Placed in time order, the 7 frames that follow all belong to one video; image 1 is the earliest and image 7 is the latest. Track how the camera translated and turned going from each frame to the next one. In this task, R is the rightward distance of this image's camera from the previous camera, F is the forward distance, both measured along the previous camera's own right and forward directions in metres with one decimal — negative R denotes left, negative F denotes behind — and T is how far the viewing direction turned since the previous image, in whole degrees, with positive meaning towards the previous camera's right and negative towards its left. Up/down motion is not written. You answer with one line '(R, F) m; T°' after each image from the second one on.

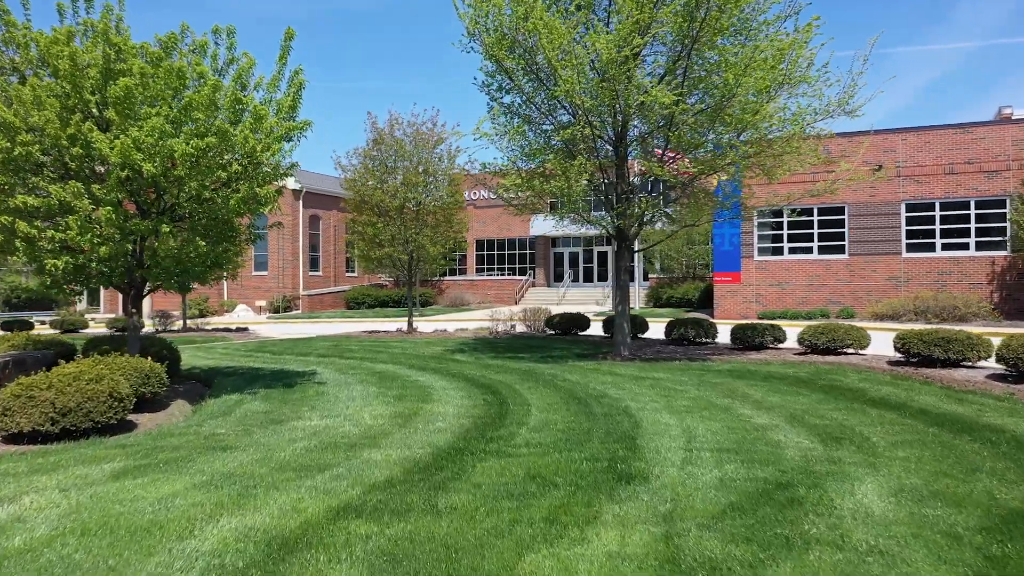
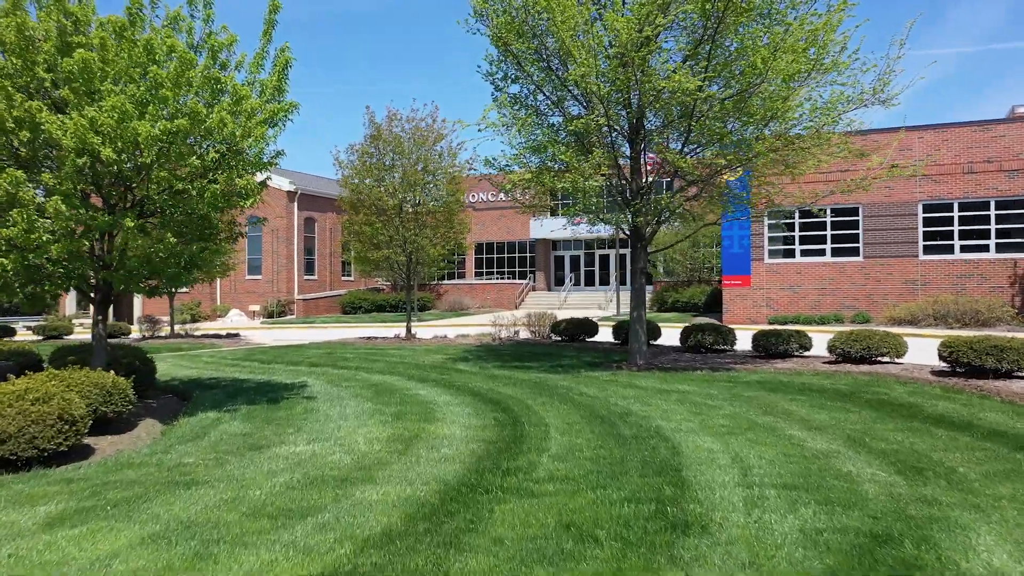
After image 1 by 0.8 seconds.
(-0.2, +1.0) m; 0°
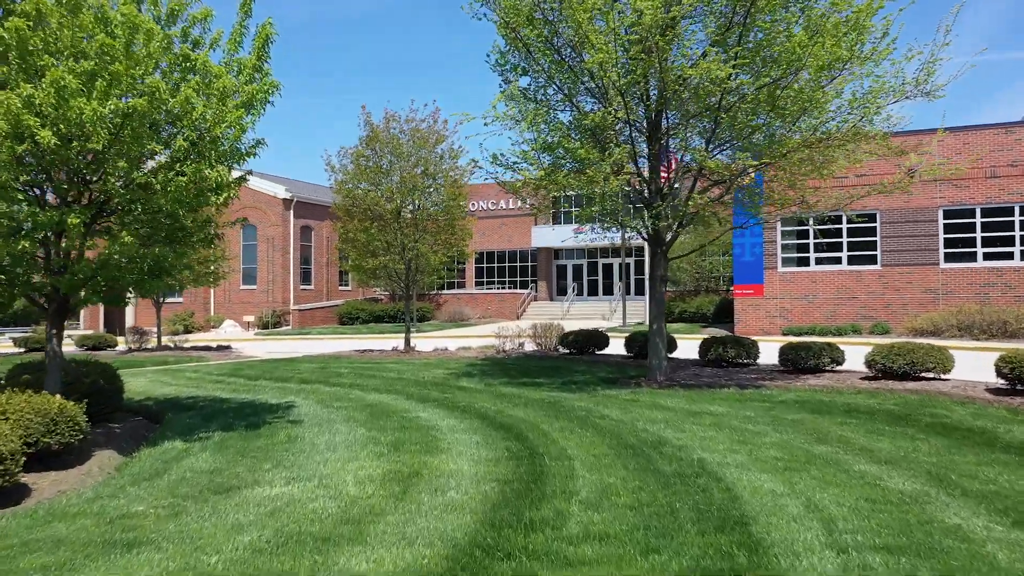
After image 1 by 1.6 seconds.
(-0.1, +1.1) m; 0°
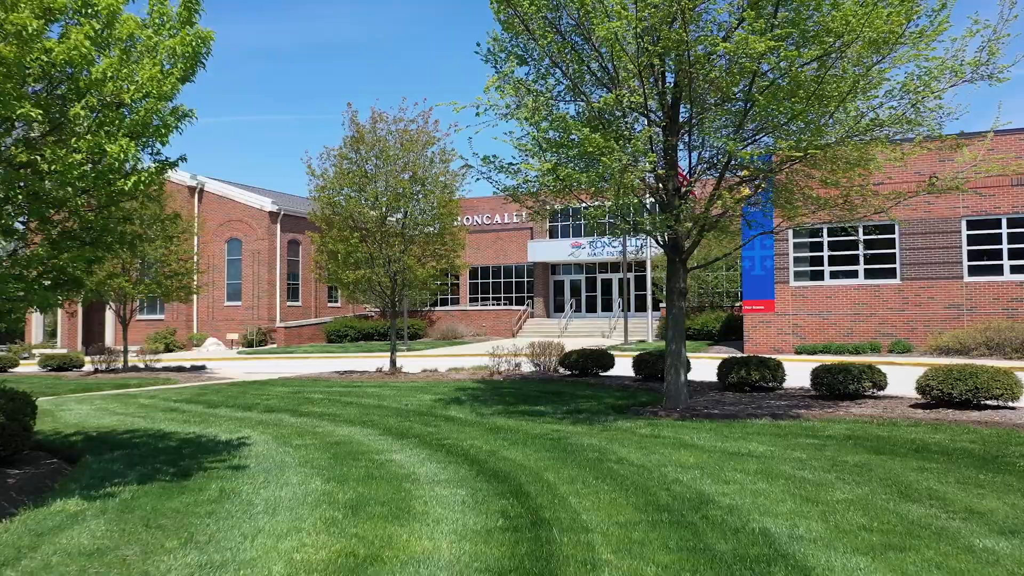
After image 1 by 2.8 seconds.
(0.0, +1.6) m; 0°
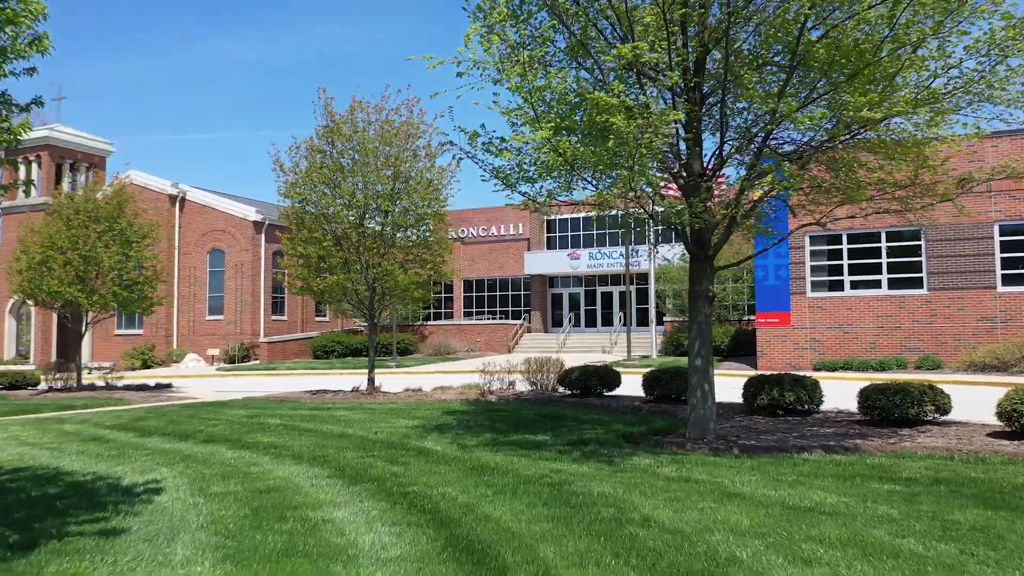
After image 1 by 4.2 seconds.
(+0.1, +1.8) m; 0°
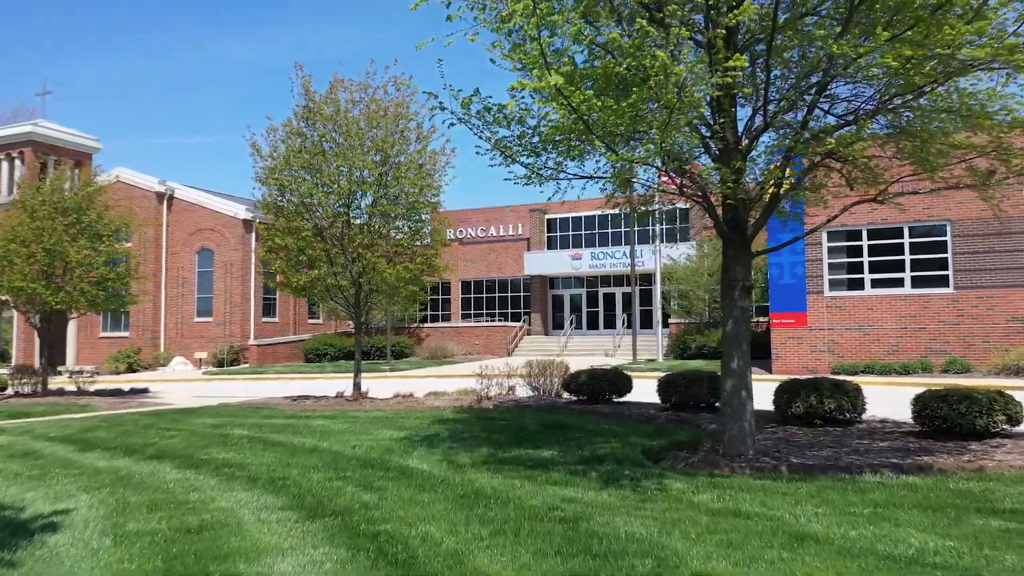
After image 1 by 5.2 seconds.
(0.0, +1.3) m; 0°
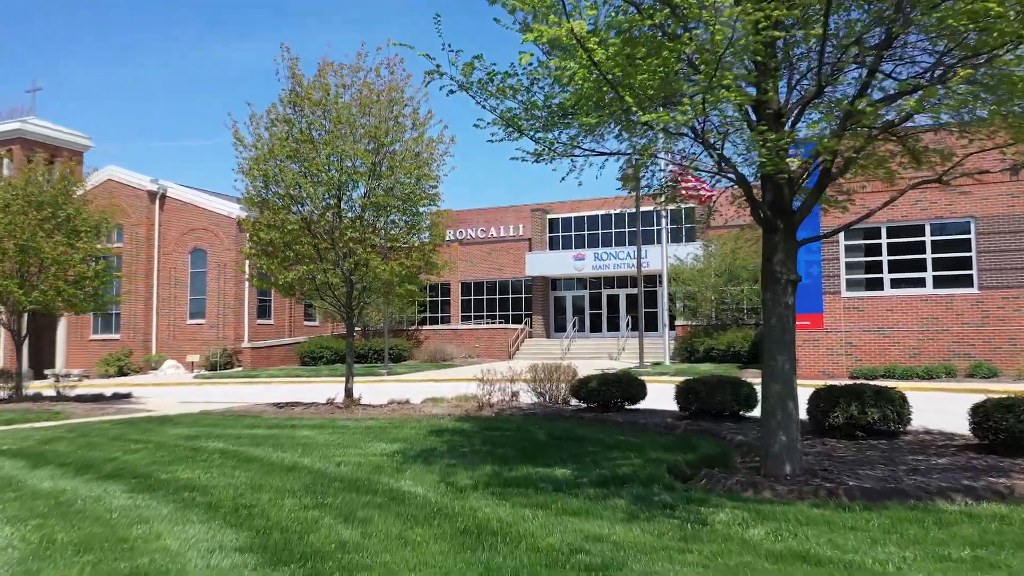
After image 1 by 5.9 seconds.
(-0.1, +1.0) m; 0°
